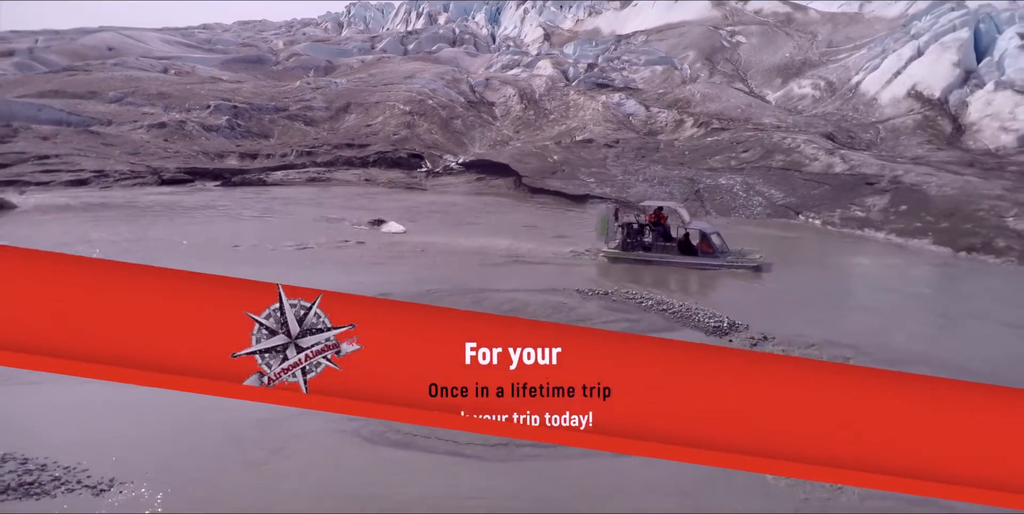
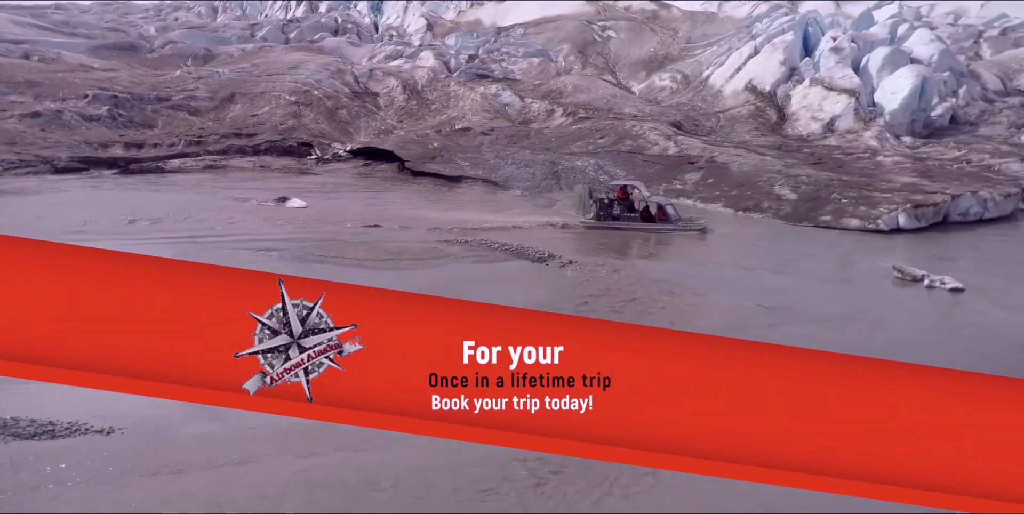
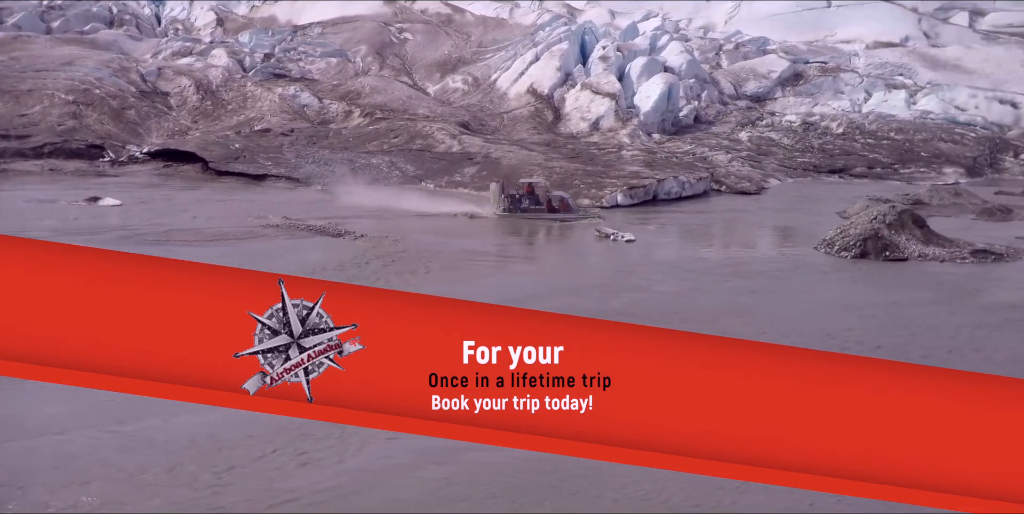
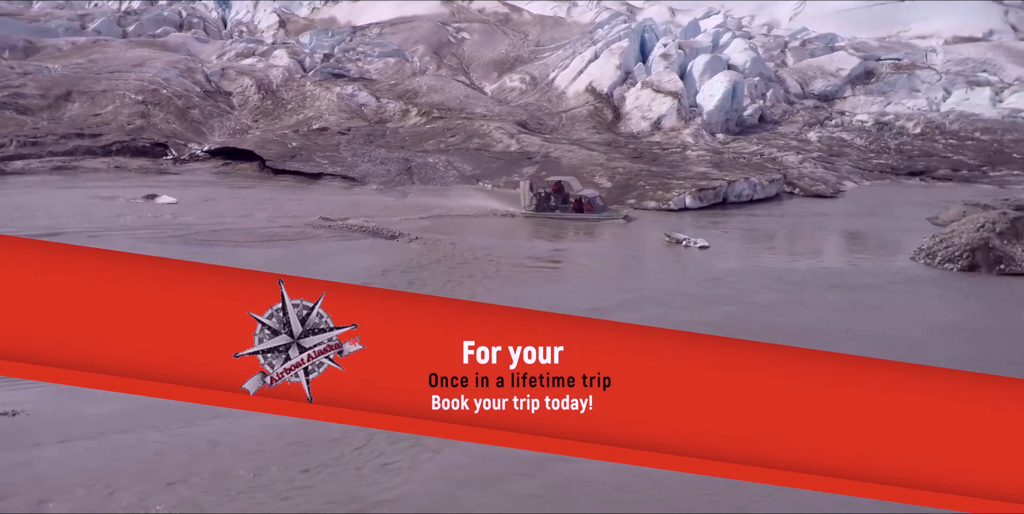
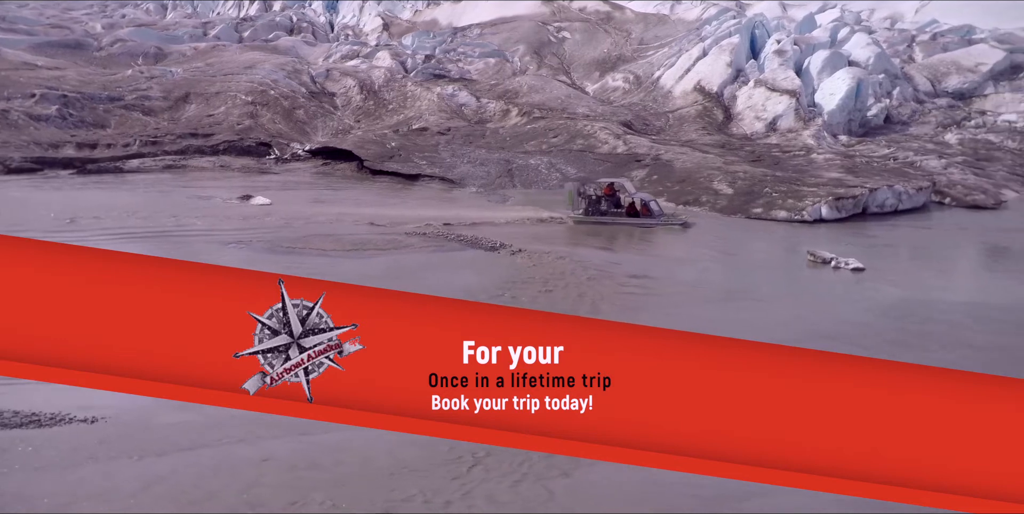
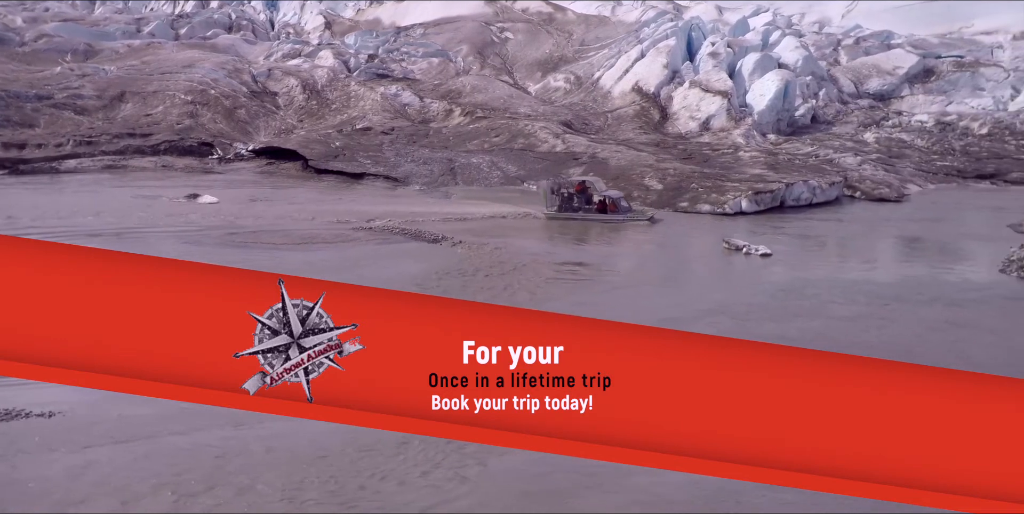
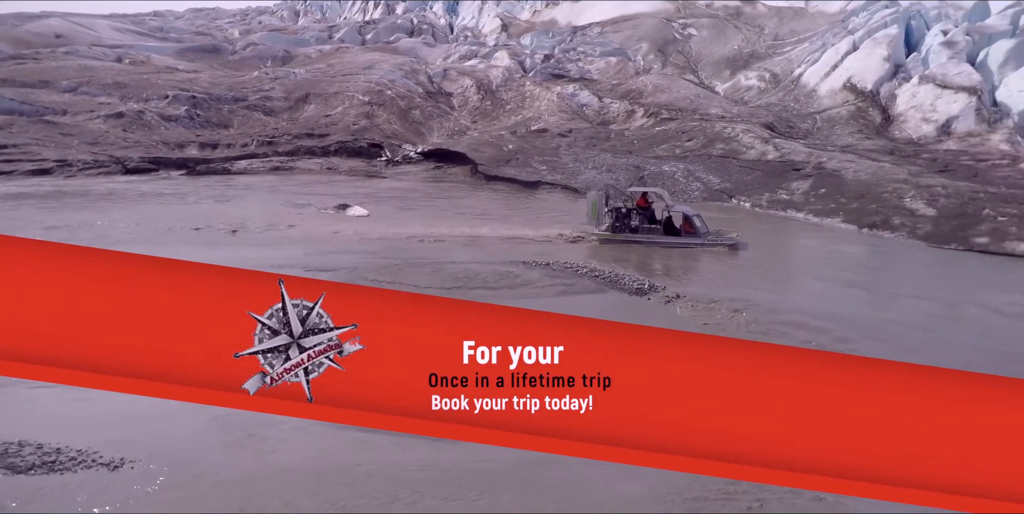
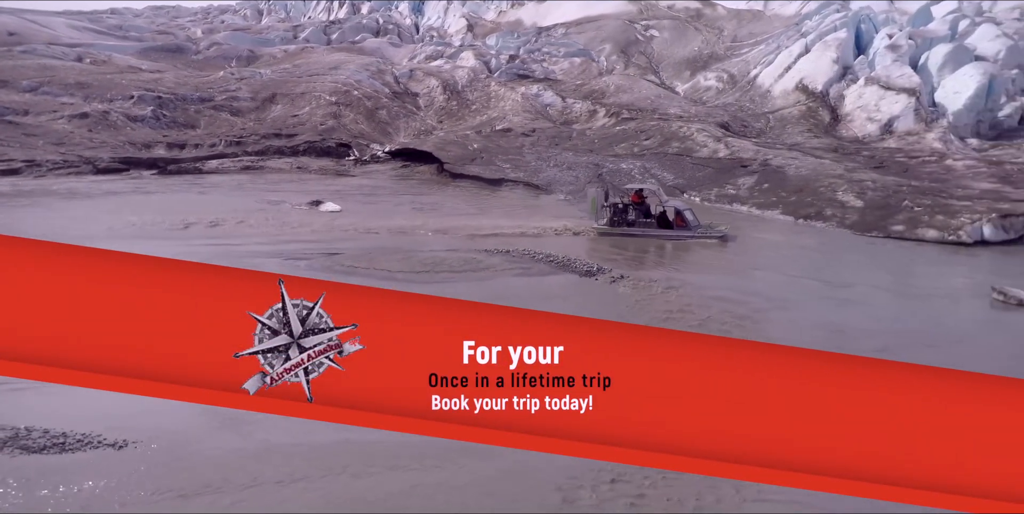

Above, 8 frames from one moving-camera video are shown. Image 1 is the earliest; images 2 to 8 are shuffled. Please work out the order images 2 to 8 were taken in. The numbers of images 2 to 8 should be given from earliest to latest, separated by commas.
7, 8, 2, 5, 6, 4, 3
